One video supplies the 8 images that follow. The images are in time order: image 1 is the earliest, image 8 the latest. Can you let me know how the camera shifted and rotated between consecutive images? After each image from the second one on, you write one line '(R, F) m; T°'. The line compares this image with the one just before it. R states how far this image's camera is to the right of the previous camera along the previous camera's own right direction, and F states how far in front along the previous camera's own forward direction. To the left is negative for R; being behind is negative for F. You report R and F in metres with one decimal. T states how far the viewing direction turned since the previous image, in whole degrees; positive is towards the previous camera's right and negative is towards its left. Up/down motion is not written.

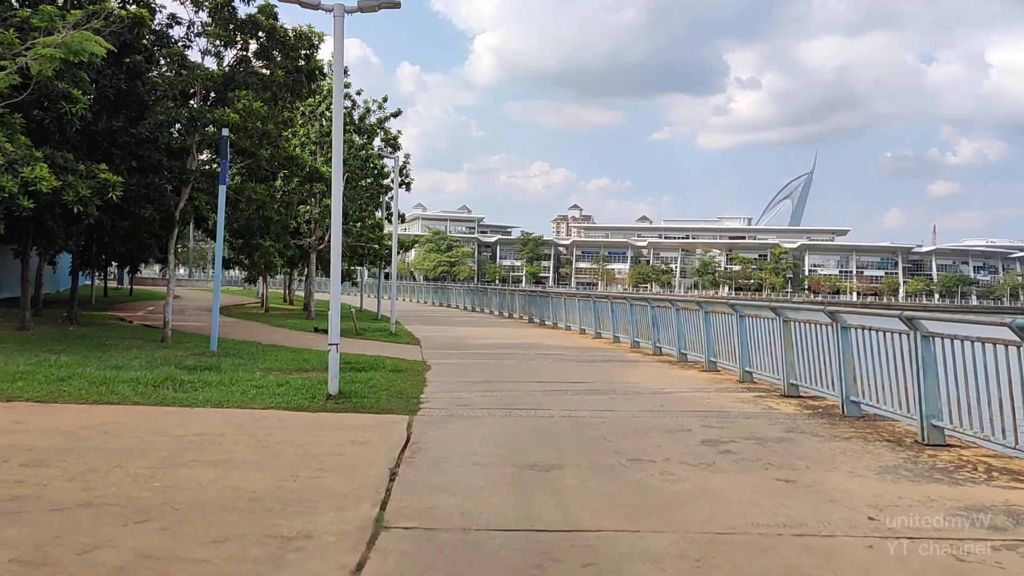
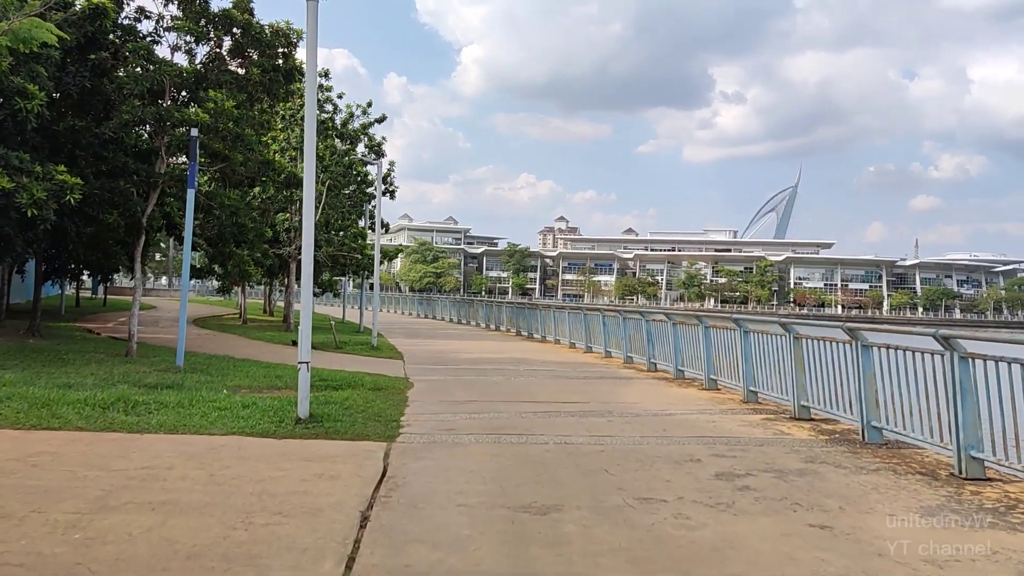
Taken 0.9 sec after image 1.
(0.0, +0.8) m; +1°
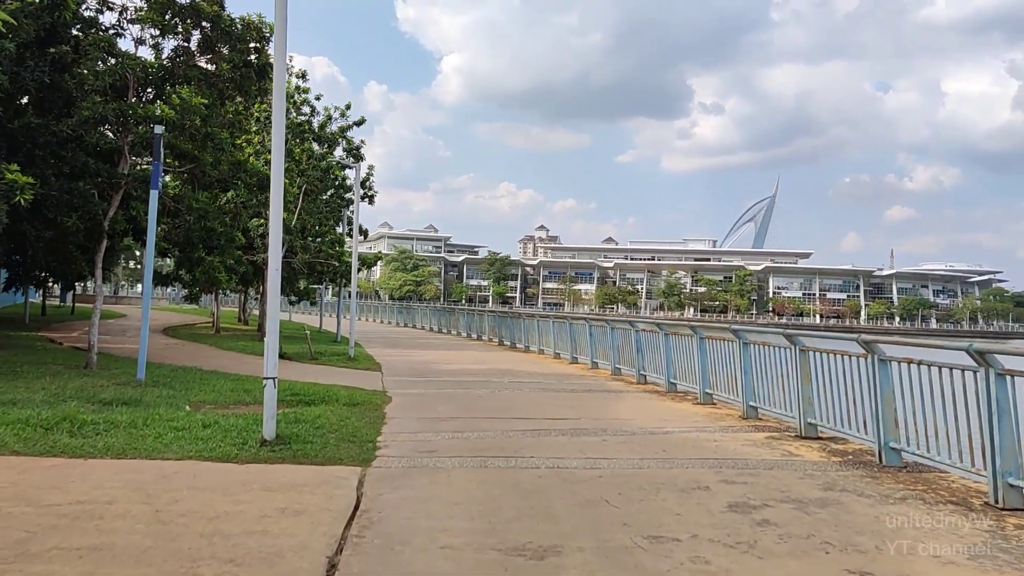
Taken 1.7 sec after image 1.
(-0.1, +0.7) m; +1°
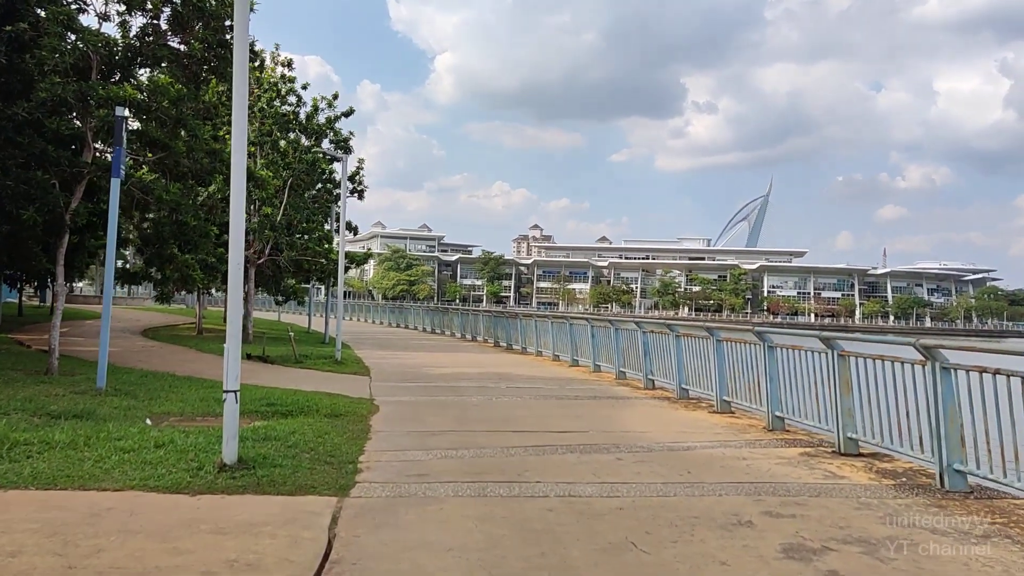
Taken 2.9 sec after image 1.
(-0.1, +1.1) m; 0°
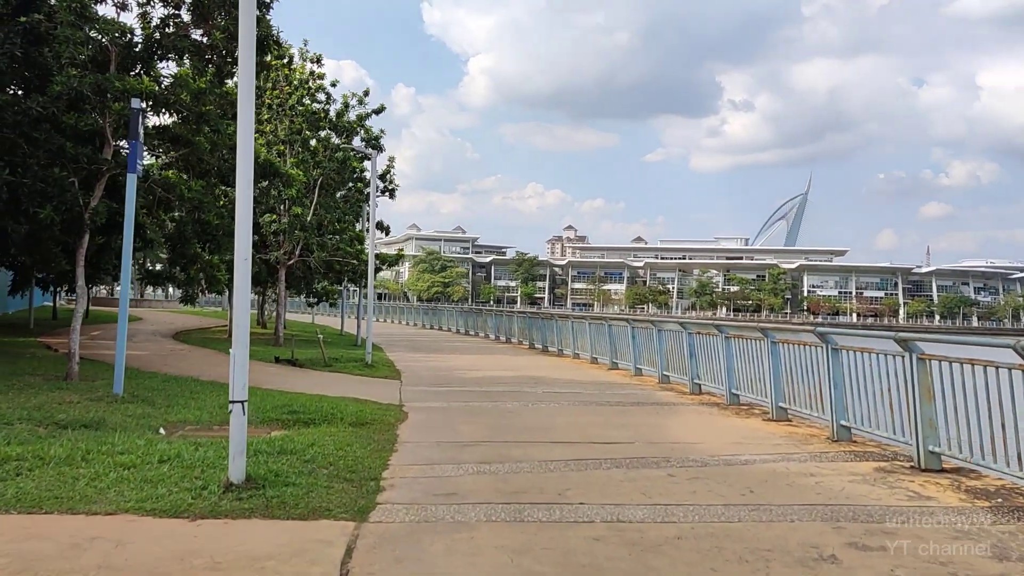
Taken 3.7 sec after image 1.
(0.0, +0.7) m; -2°
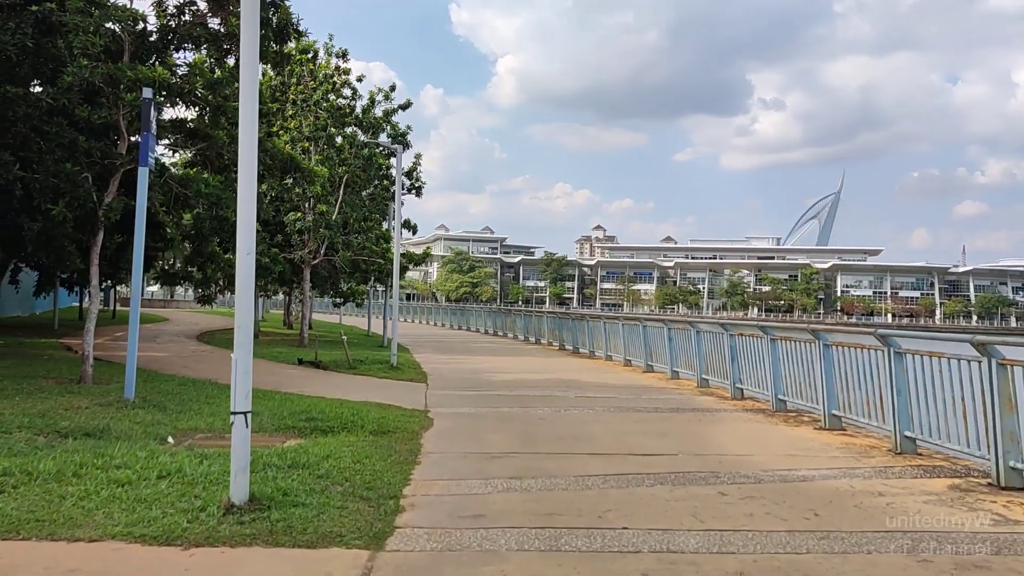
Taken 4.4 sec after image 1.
(0.0, +0.6) m; -2°
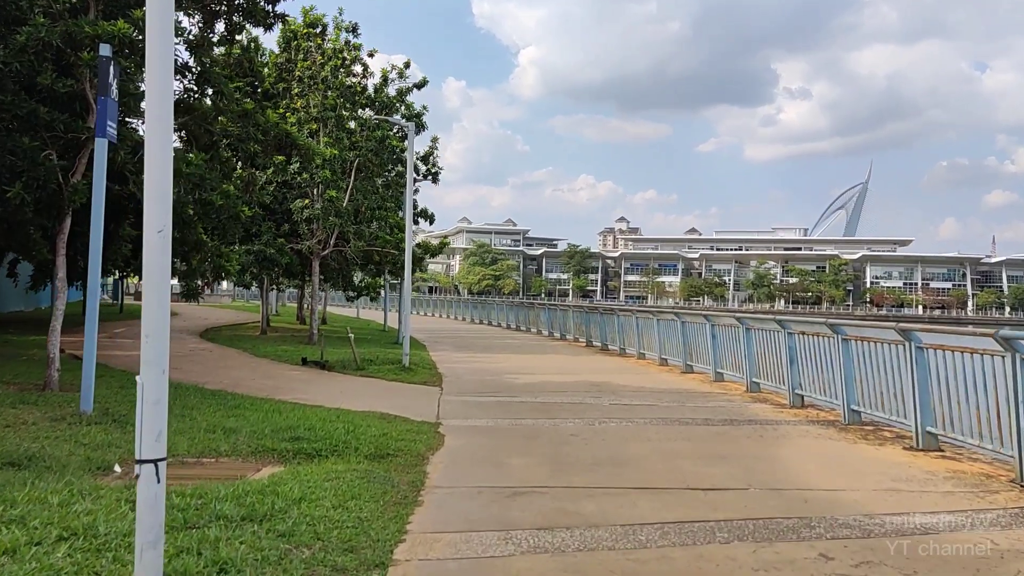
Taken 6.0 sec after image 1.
(0.0, +1.6) m; -2°
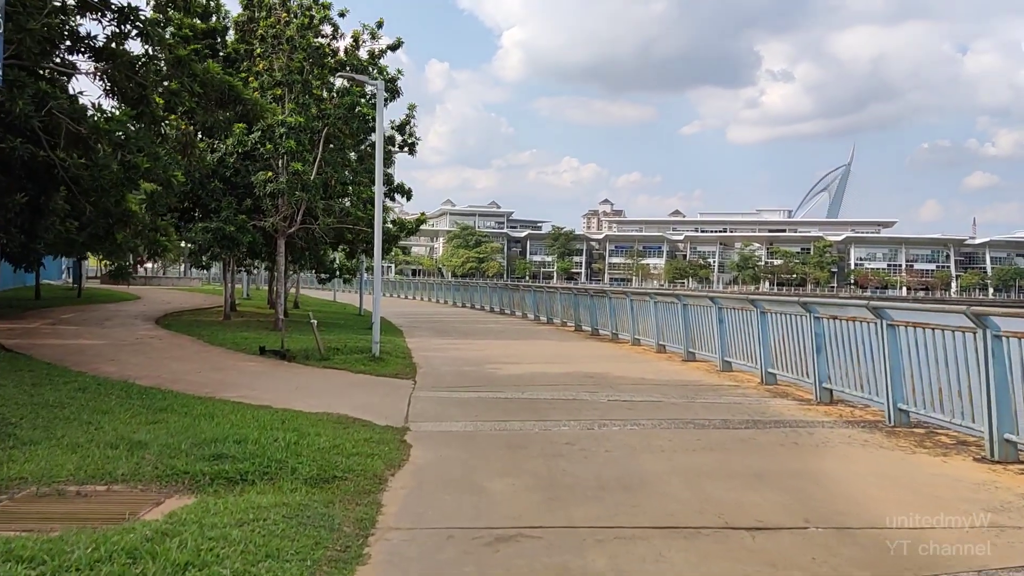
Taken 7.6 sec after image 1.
(0.0, +1.6) m; +1°
